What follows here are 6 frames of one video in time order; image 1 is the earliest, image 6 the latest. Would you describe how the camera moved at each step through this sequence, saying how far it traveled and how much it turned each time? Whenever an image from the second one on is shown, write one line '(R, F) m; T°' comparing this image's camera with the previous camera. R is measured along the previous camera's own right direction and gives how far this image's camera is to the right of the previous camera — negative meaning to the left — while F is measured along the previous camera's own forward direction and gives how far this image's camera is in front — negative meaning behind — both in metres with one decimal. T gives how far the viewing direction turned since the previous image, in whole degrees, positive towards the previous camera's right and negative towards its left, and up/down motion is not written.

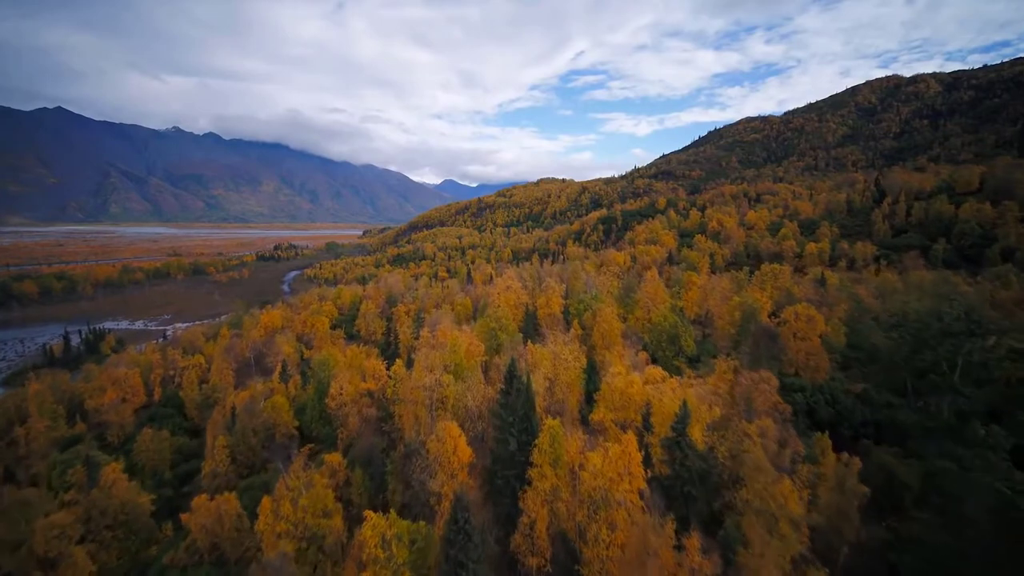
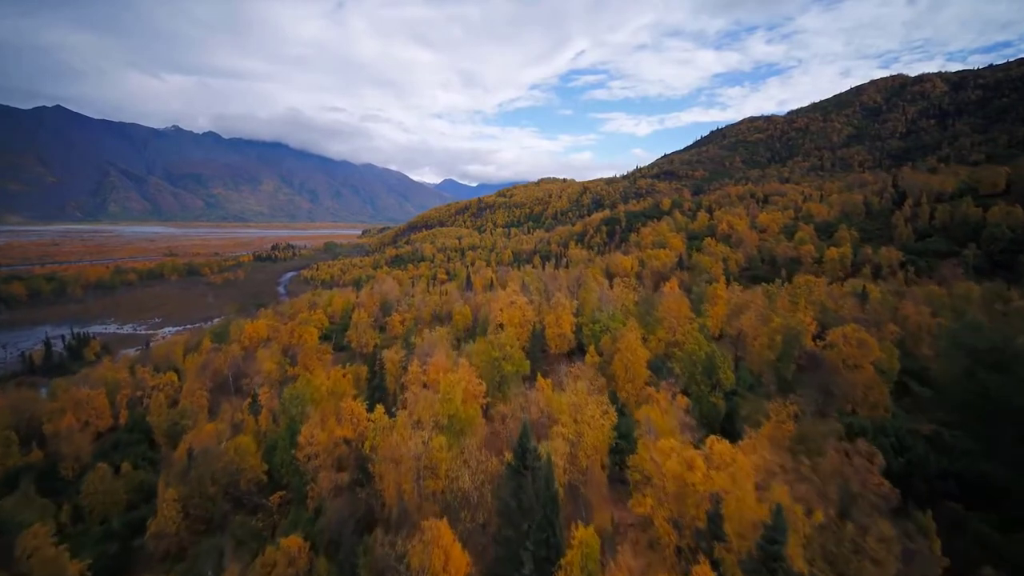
(-0.3, +4.8) m; 0°
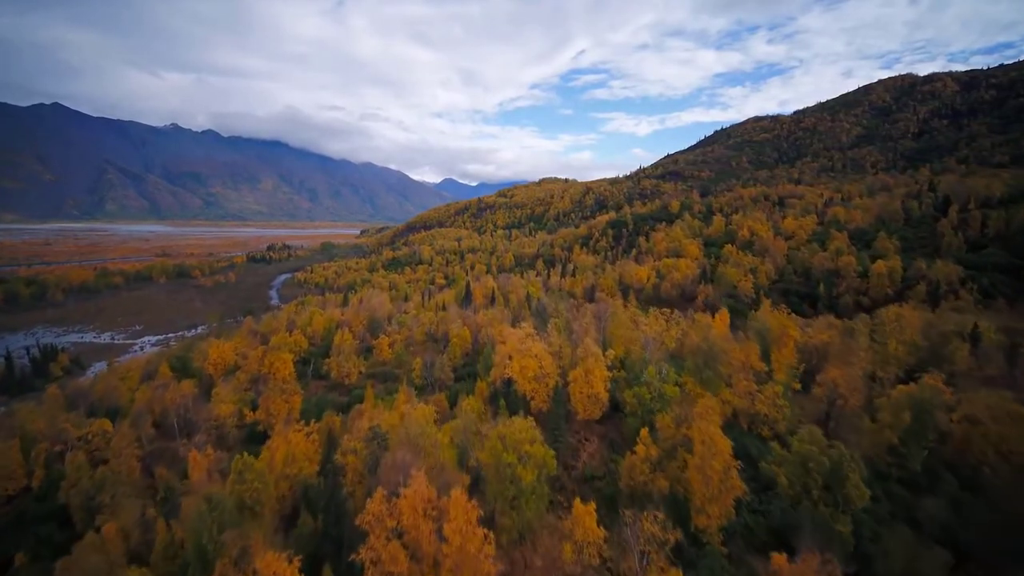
(-0.7, +8.9) m; 0°
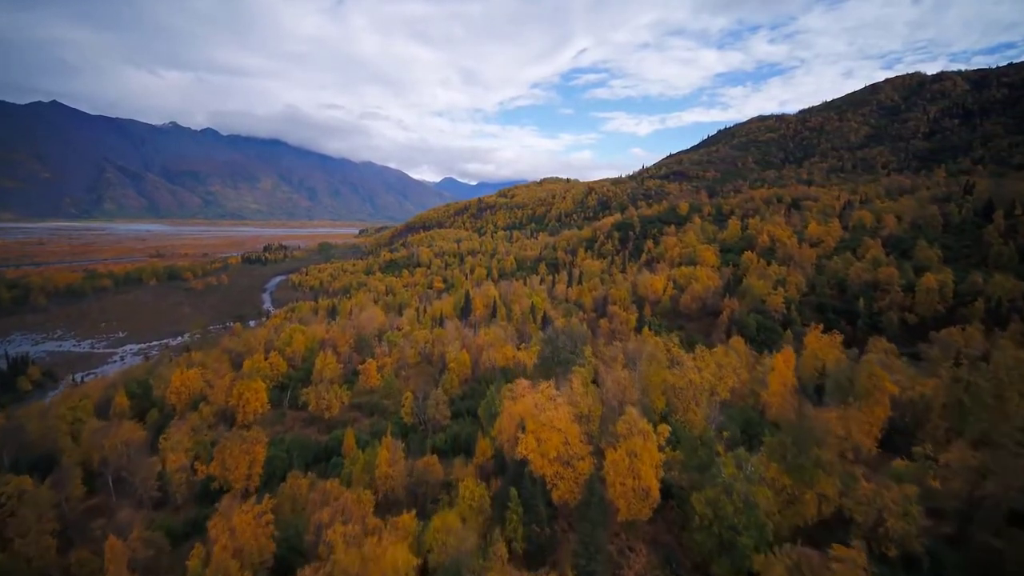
(-0.6, +7.2) m; 0°
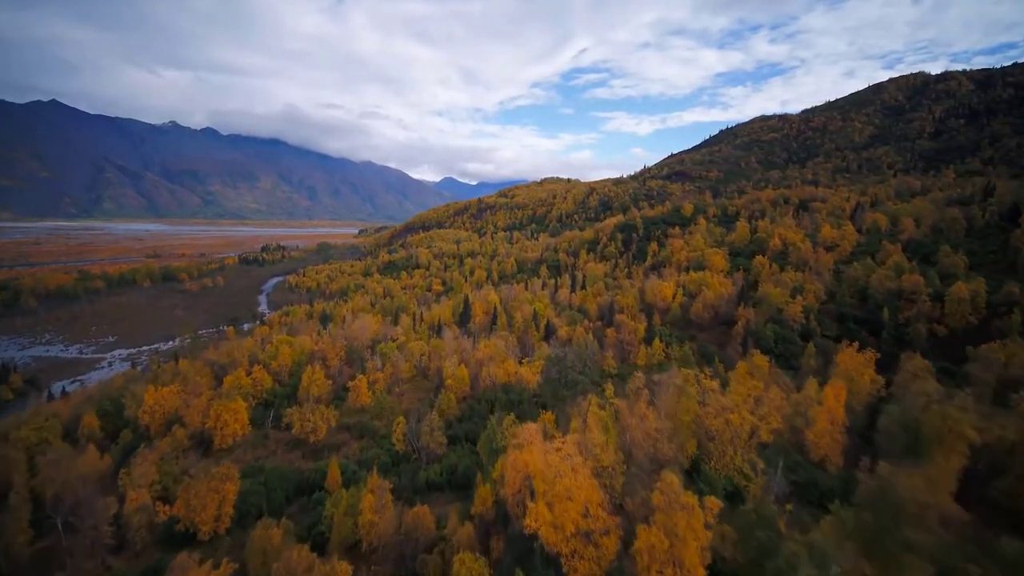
(-0.2, +3.9) m; 0°
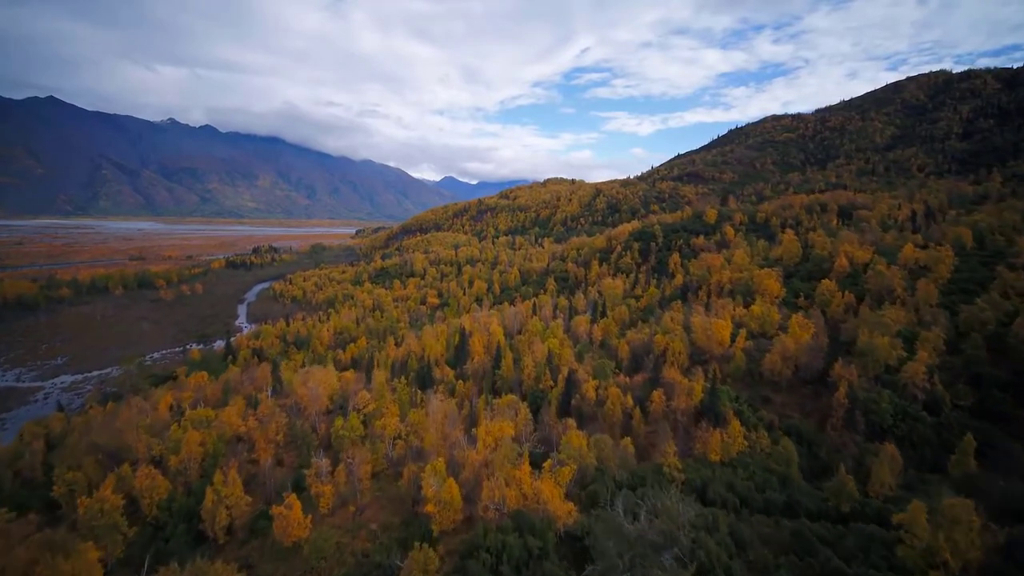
(-1.0, +17.4) m; 0°
